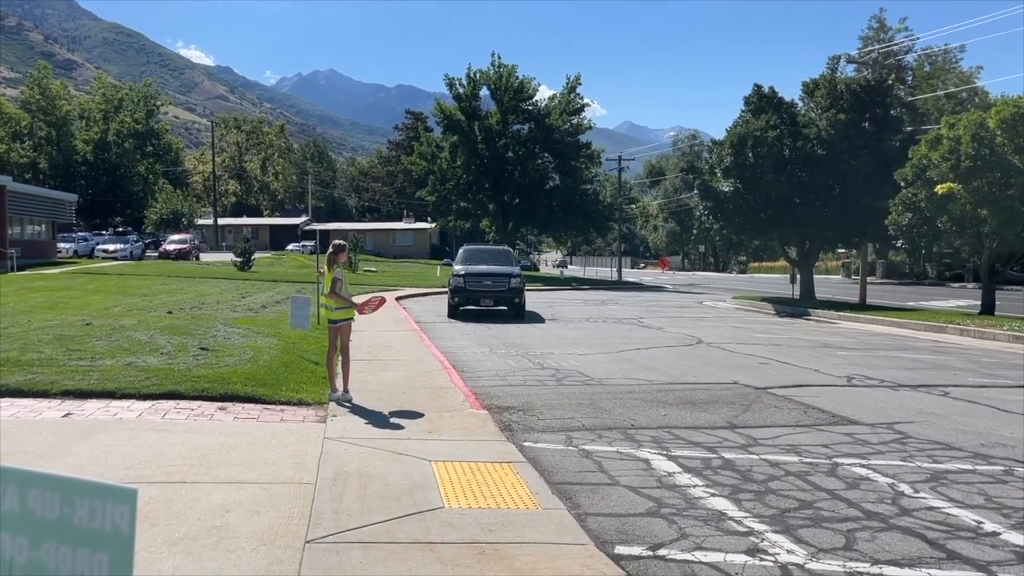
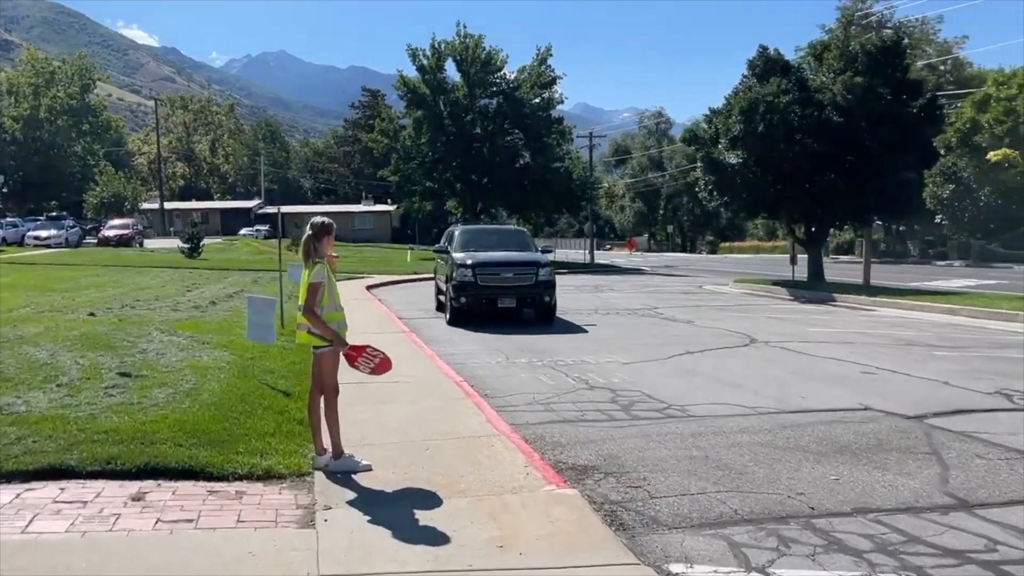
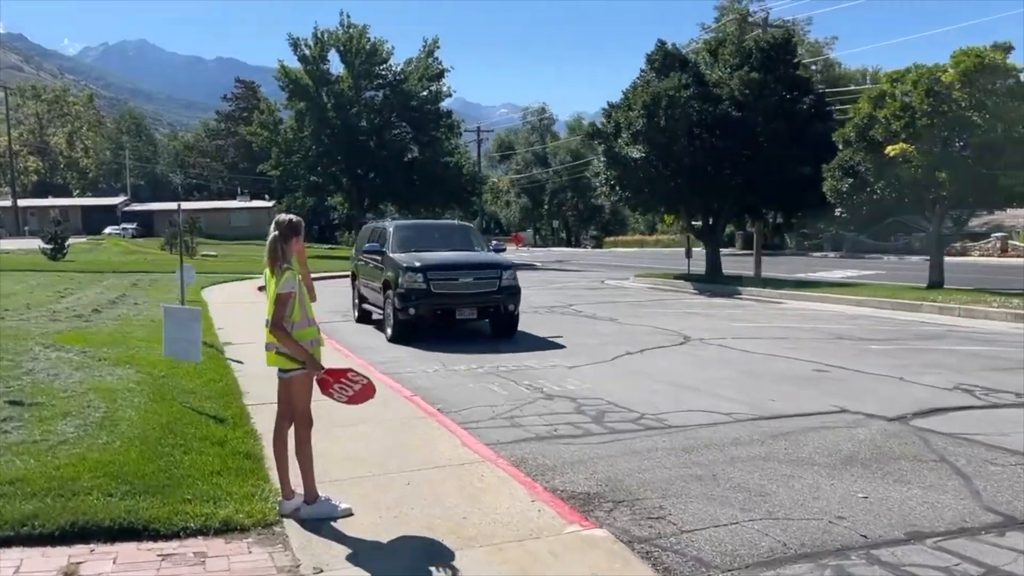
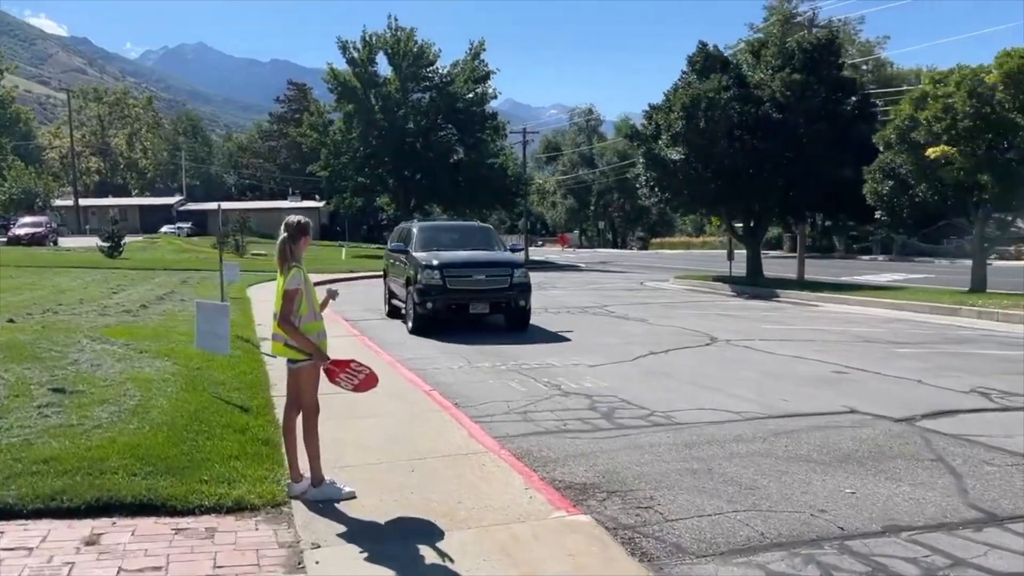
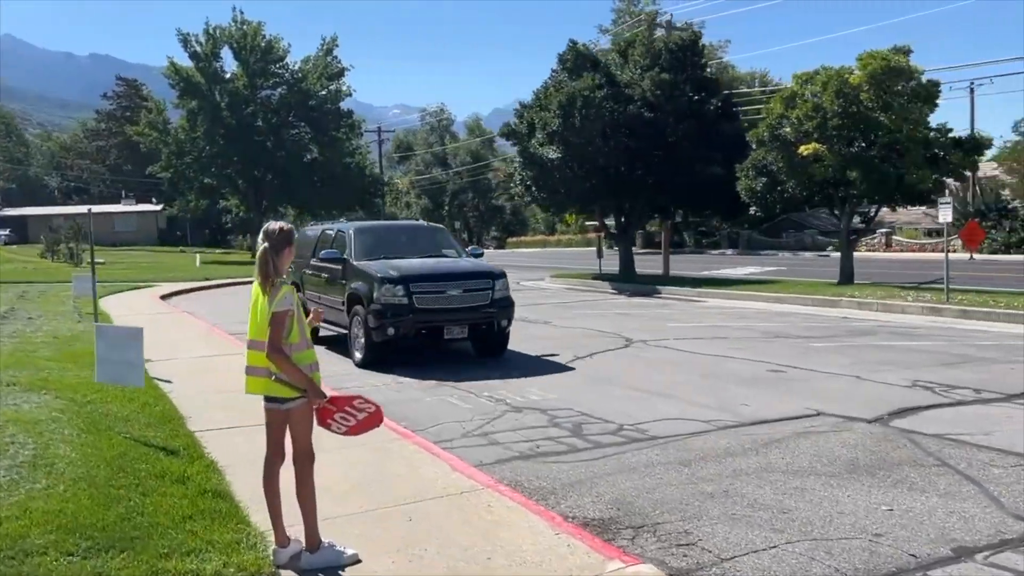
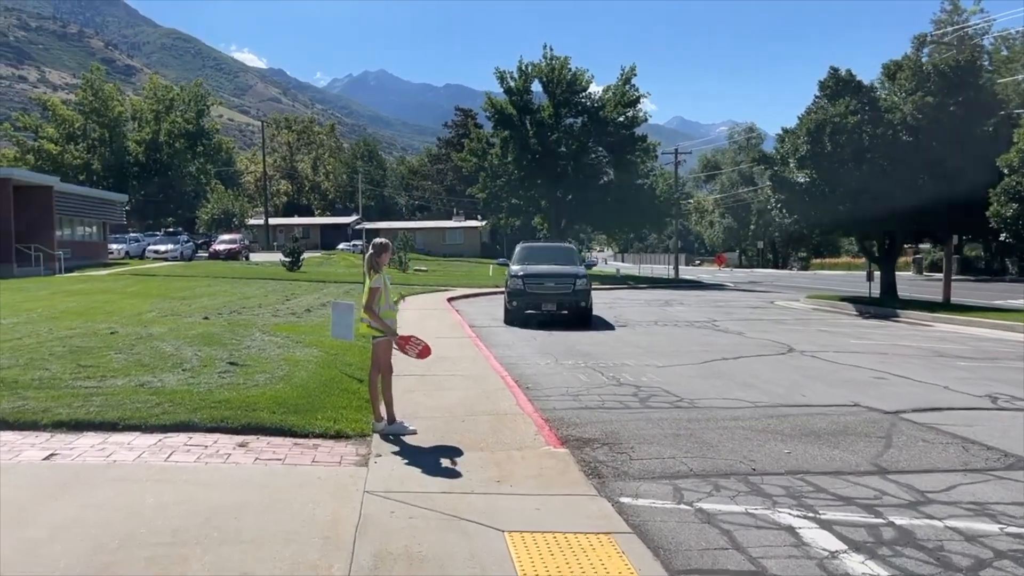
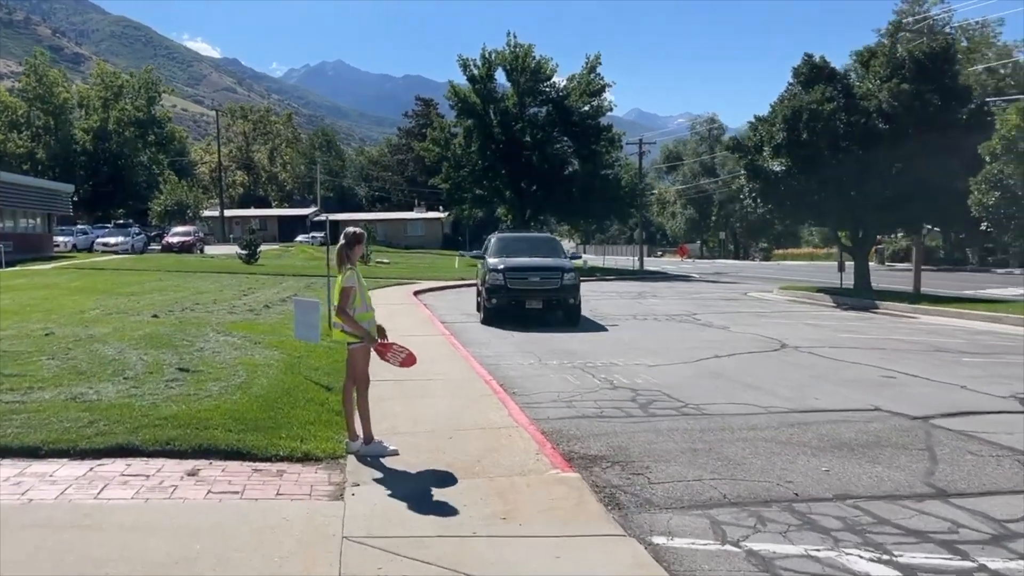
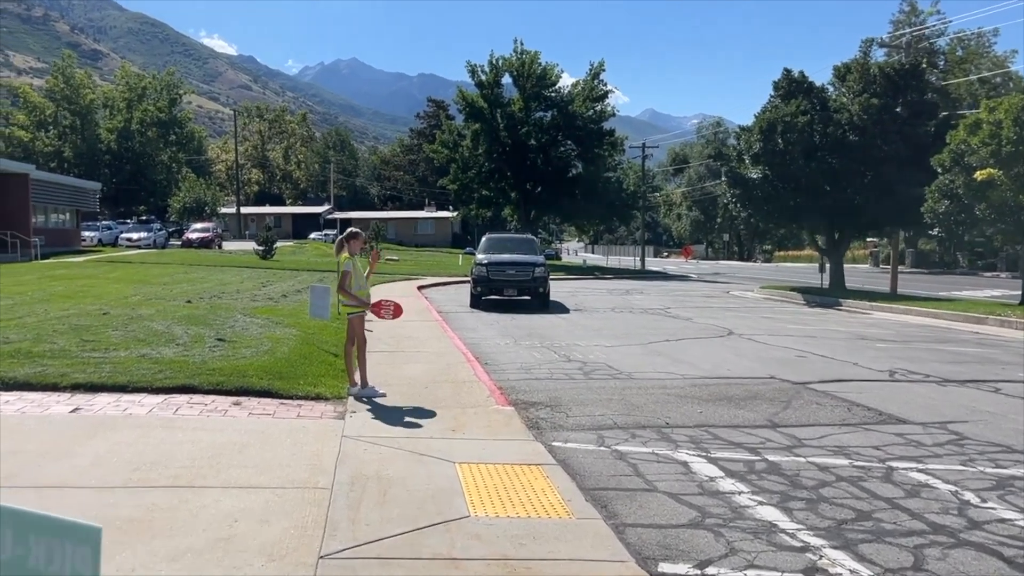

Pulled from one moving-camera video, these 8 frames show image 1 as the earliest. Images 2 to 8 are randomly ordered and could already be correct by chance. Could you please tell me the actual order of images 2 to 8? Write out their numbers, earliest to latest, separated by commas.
8, 6, 7, 2, 4, 3, 5
